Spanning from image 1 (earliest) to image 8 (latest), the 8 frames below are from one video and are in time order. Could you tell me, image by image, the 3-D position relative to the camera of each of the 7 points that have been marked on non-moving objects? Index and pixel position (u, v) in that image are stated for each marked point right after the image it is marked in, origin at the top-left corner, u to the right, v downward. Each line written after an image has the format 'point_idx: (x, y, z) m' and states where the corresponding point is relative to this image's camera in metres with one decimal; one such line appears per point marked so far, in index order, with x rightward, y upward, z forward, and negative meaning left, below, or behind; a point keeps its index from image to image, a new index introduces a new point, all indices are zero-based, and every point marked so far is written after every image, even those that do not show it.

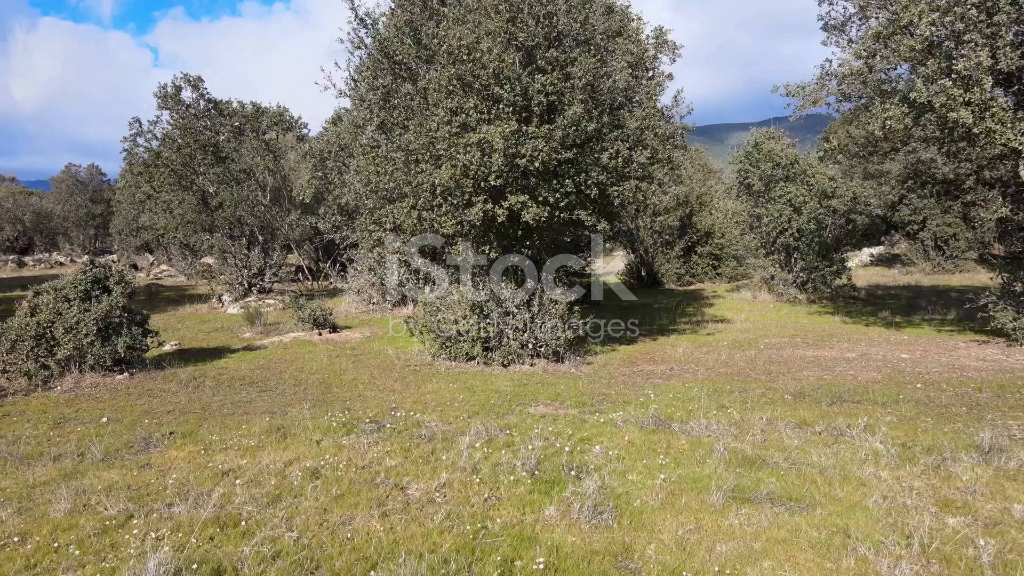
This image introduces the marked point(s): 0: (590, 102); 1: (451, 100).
0: (+1.2, +2.8, +10.9) m
1: (-0.8, +2.6, +10.2) m
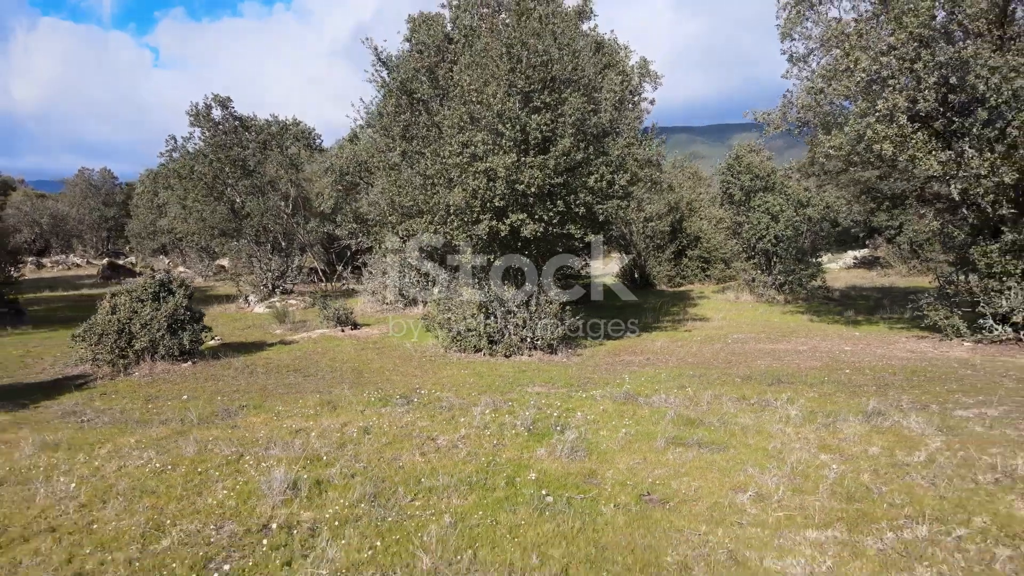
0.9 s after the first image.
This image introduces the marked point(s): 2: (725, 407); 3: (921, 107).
0: (+1.3, +2.8, +12.9) m
1: (-0.8, +2.6, +12.2) m
2: (+2.6, -1.4, +8.7) m
3: (+6.9, +3.1, +12.1) m
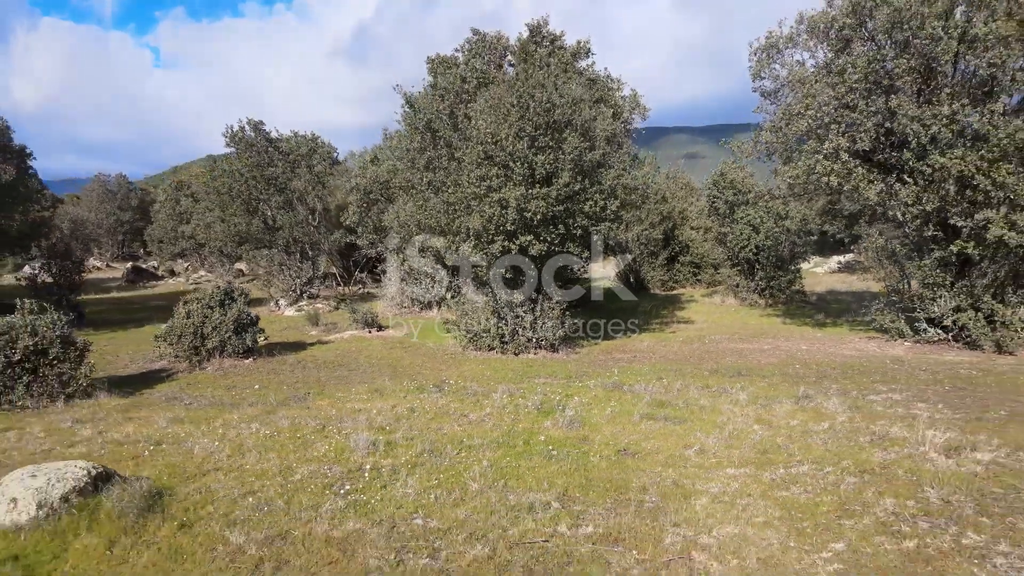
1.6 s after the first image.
0: (+1.4, +2.6, +15.3) m
1: (-0.6, +2.4, +14.6) m
2: (+2.8, -1.6, +11.1) m
3: (+7.1, +2.9, +14.5) m
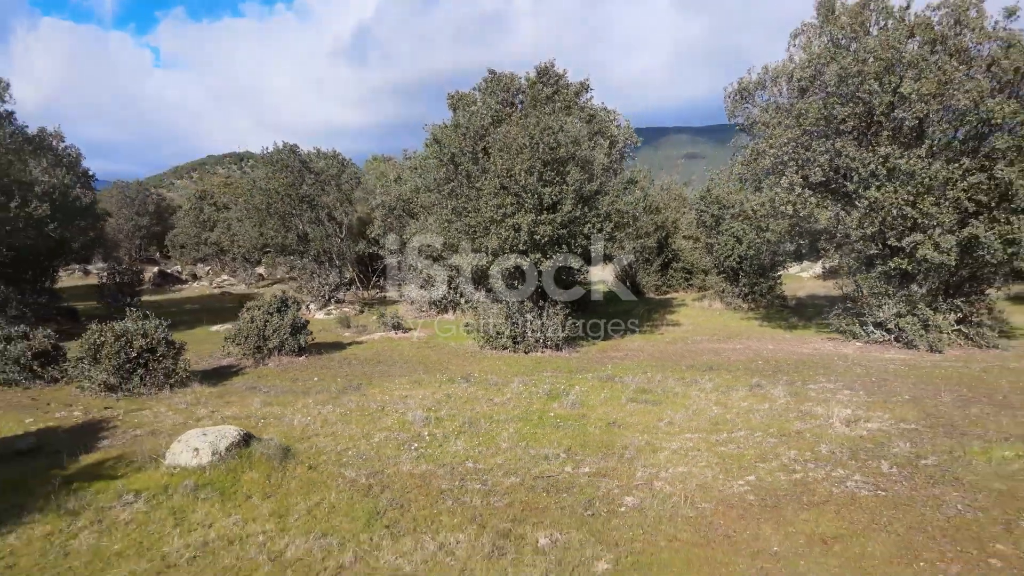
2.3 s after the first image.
0: (+1.7, +2.3, +18.1) m
1: (-0.4, +2.2, +17.4) m
2: (+3.0, -1.8, +13.9) m
3: (+7.4, +2.7, +17.3) m
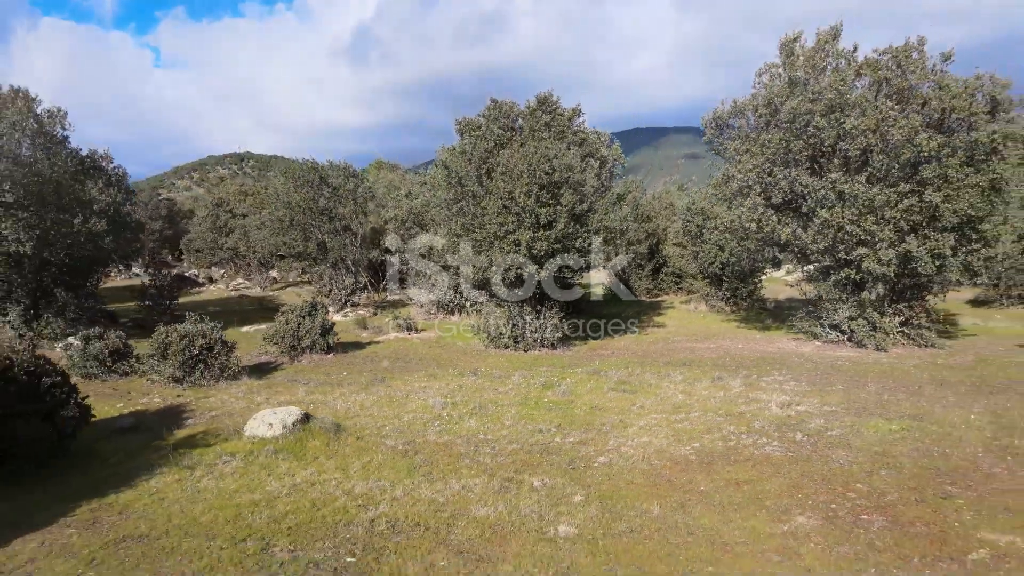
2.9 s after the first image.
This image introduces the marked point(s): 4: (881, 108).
0: (+1.7, +2.2, +20.7) m
1: (-0.3, +2.0, +20.0) m
2: (+3.1, -2.0, +16.5) m
3: (+7.4, +2.5, +19.9) m
4: (+9.3, +4.5, +18.0) m
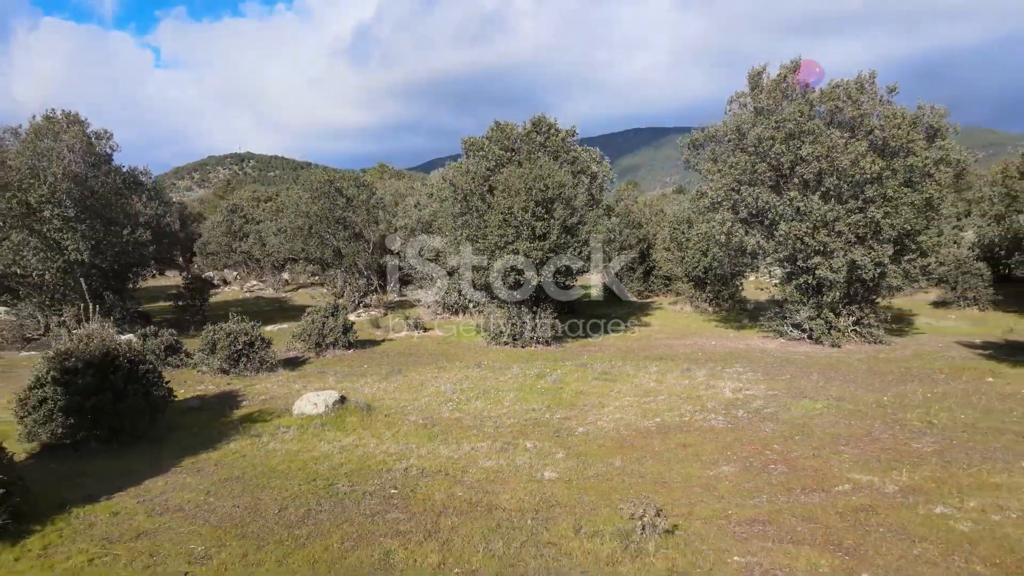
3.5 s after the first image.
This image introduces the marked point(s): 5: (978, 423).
0: (+1.7, +2.0, +23.4) m
1: (-0.4, +1.9, +22.7) m
2: (+3.0, -2.1, +19.2) m
3: (+7.4, +2.4, +22.6) m
4: (+9.3, +4.4, +20.7) m
5: (+8.0, -2.3, +12.3) m
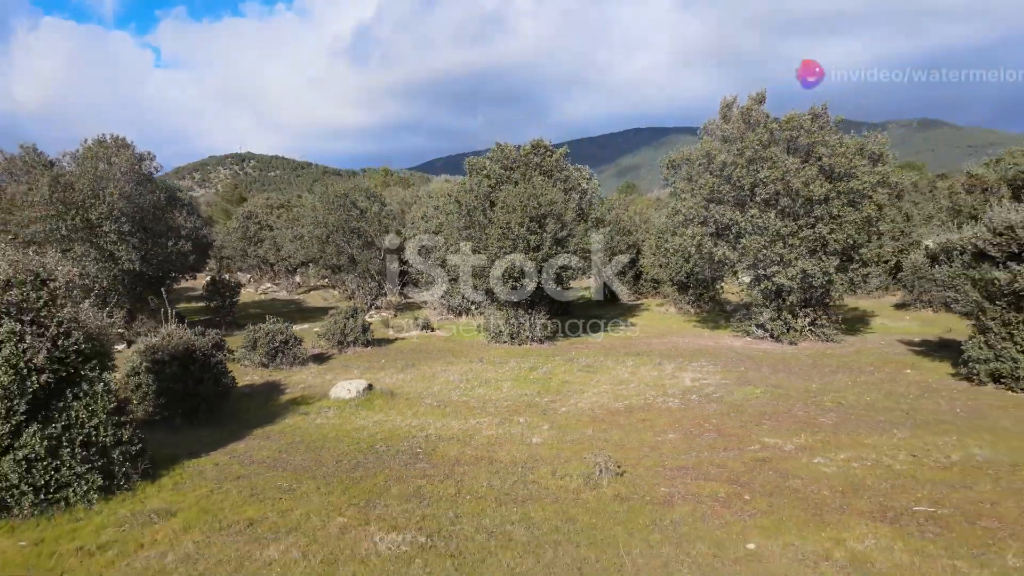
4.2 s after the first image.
0: (+1.6, +1.9, +26.6) m
1: (-0.4, +1.7, +26.0) m
2: (+3.0, -2.3, +22.4) m
3: (+7.3, +2.2, +25.8) m
4: (+9.2, +4.2, +23.9) m
5: (+8.0, -2.5, +15.5) m
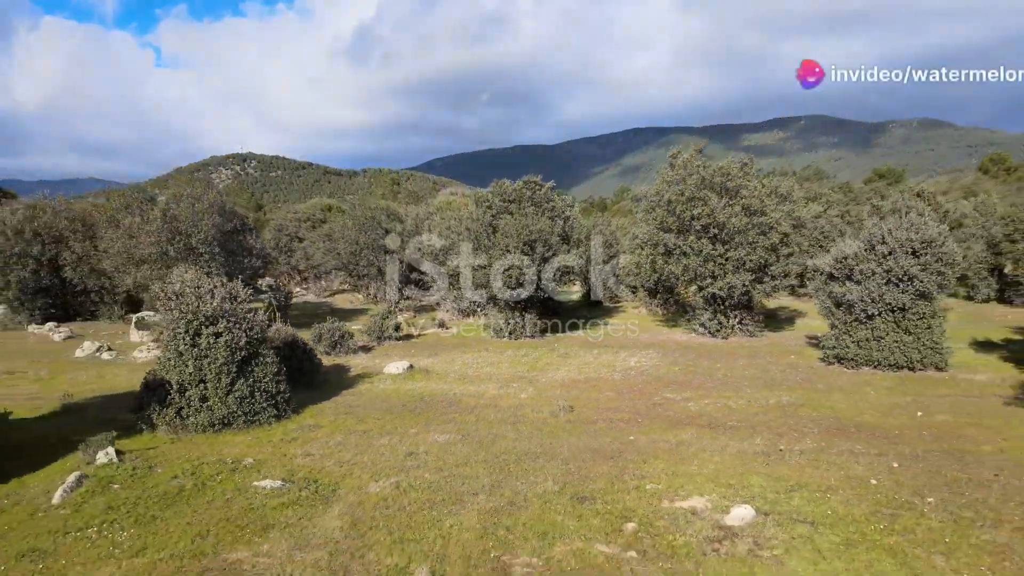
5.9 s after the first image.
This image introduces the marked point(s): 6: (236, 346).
0: (+1.5, +1.5, +34.5) m
1: (-0.5, +1.3, +33.9) m
2: (+2.9, -2.7, +30.3) m
3: (+7.2, +1.8, +33.7) m
4: (+9.1, +3.9, +31.8) m
5: (+7.8, -2.9, +23.4) m
6: (-7.0, -1.5, +18.0) m
